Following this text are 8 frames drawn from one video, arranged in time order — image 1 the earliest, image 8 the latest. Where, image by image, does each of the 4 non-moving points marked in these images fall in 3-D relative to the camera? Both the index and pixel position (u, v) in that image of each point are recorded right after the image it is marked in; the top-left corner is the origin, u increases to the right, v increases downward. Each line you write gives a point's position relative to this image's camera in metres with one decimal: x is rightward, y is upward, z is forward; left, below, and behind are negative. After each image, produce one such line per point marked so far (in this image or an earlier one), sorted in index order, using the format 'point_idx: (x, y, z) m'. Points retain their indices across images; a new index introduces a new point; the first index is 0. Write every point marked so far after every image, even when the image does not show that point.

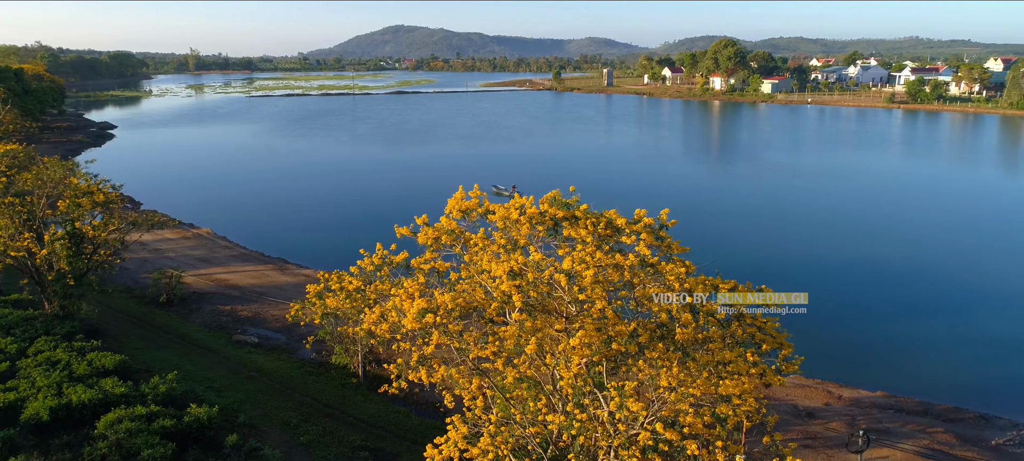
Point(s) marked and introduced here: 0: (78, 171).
0: (-8.9, +1.2, +12.6) m
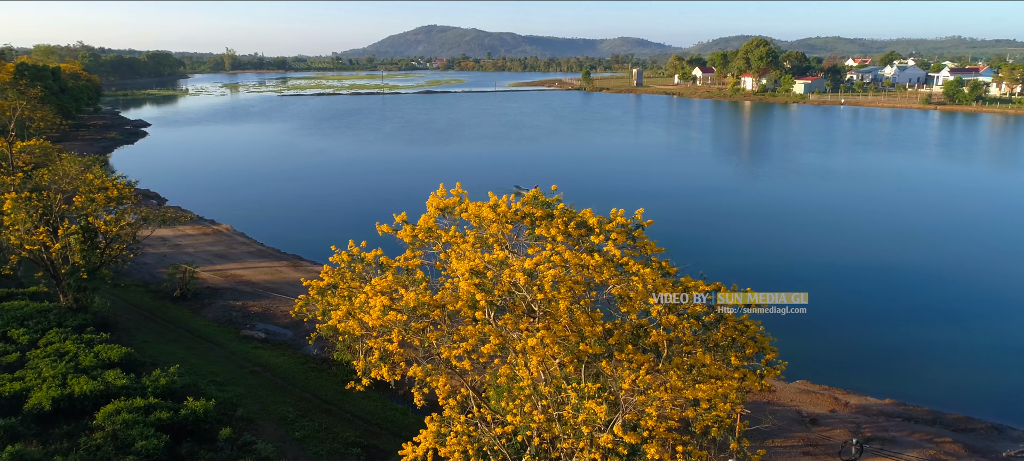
0: (-8.8, +1.3, +12.9) m
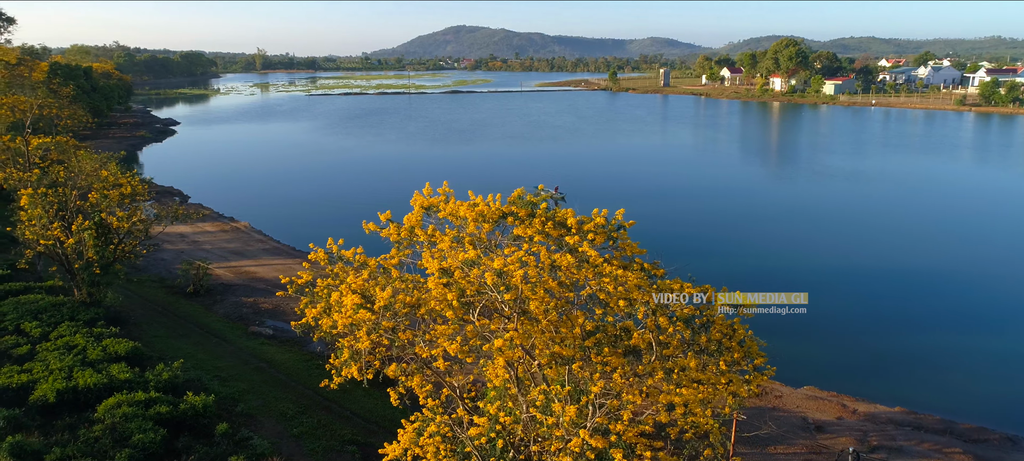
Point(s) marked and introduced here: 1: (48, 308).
0: (-8.6, +1.4, +13.1) m
1: (-8.4, -1.4, +11.1) m
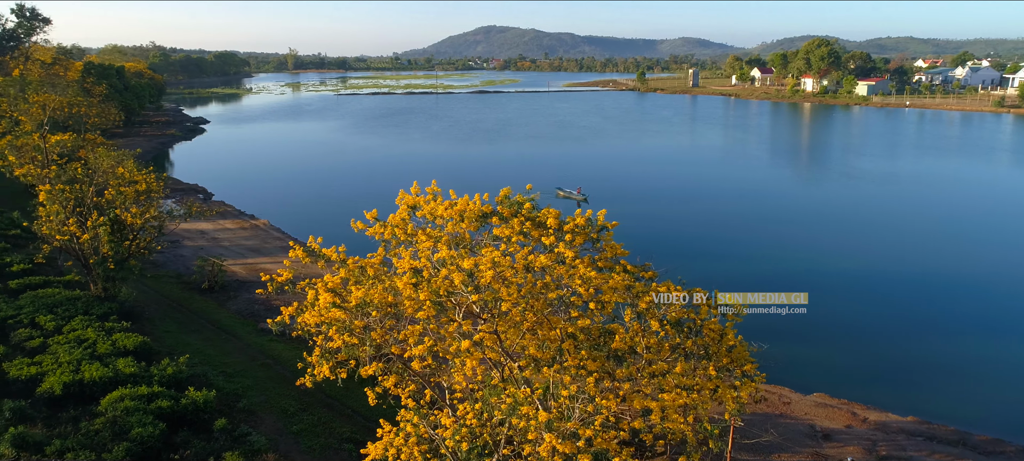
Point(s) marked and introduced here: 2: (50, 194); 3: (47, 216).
0: (-8.4, +1.5, +13.4) m
1: (-8.3, -1.3, +11.3) m
2: (-8.8, +0.7, +11.8) m
3: (-9.0, +0.3, +11.9) m
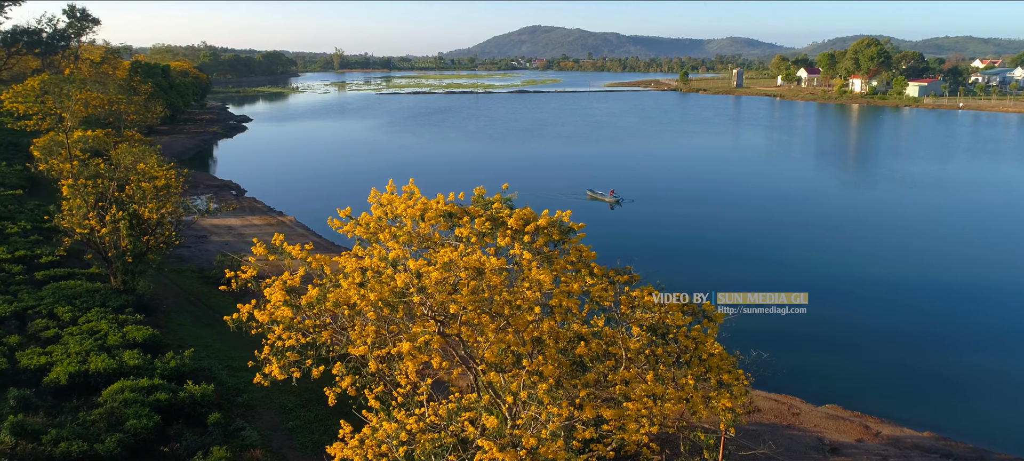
0: (-8.2, +1.6, +13.7) m
1: (-8.1, -1.2, +11.7) m
2: (-8.7, +0.8, +12.1) m
3: (-8.9, +0.4, +12.3) m
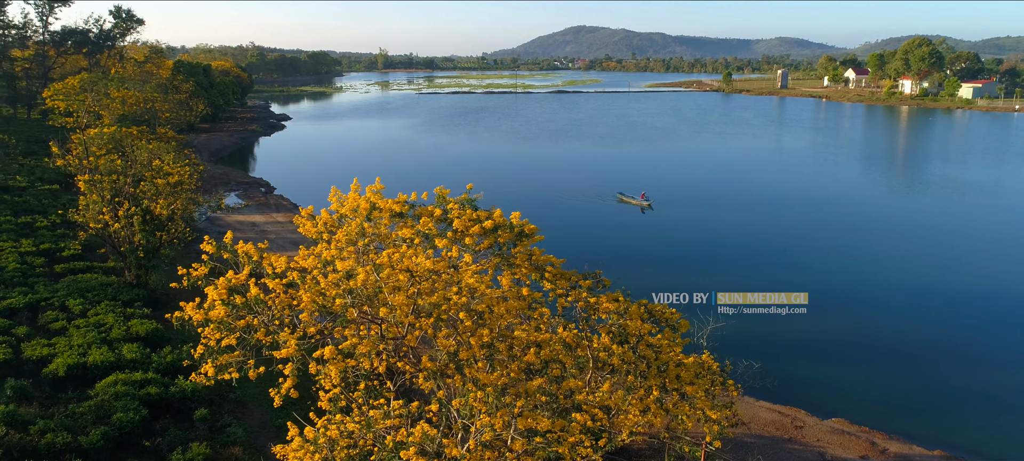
0: (-8.0, +1.7, +14.0) m
1: (-8.1, -1.1, +11.9) m
2: (-8.6, +0.9, +12.4) m
3: (-8.7, +0.5, +12.6) m
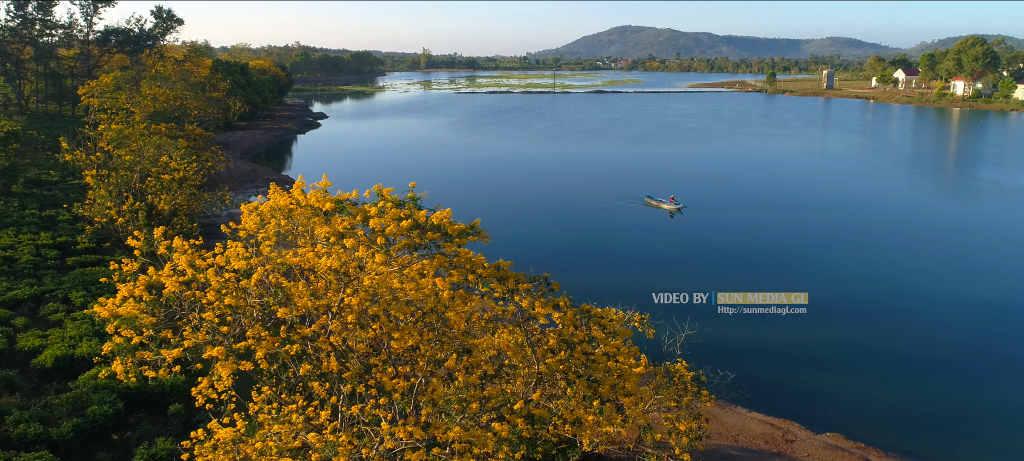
0: (-7.9, +1.8, +14.2) m
1: (-8.2, -1.0, +12.2) m
2: (-8.6, +1.1, +12.7) m
3: (-8.8, +0.7, +12.9) m
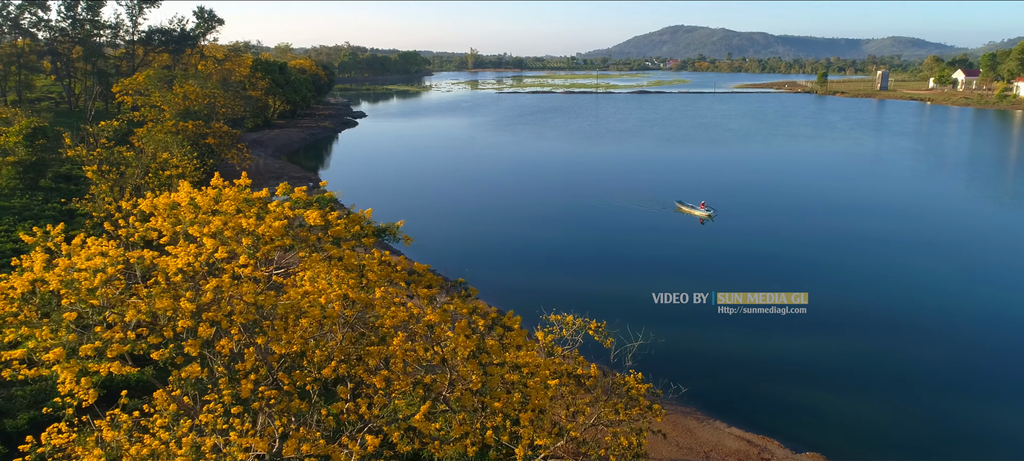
0: (-8.0, +1.9, +14.4) m
1: (-8.4, -0.9, +12.4) m
2: (-8.8, +1.2, +13.0) m
3: (-8.9, +0.8, +13.1) m
